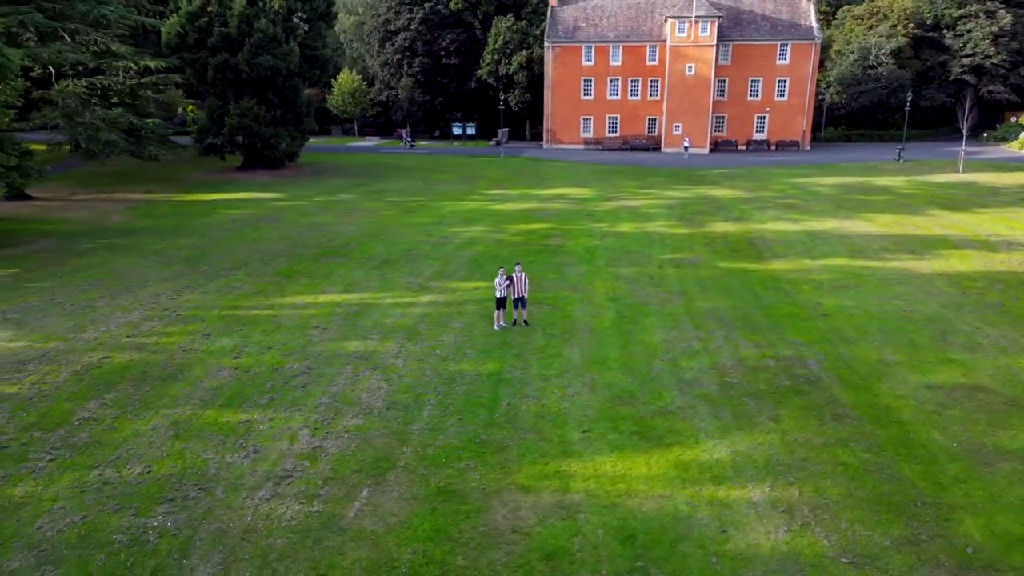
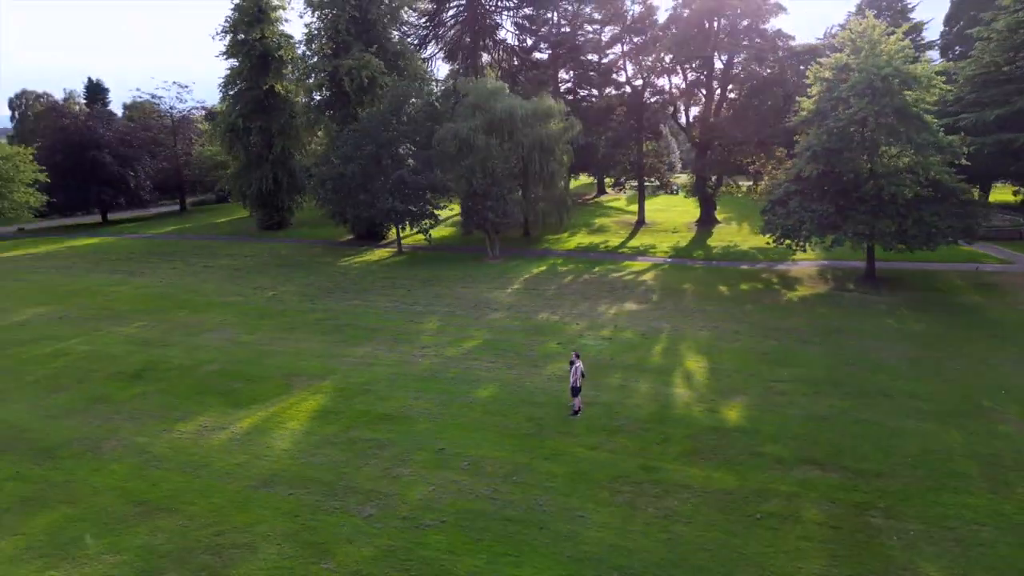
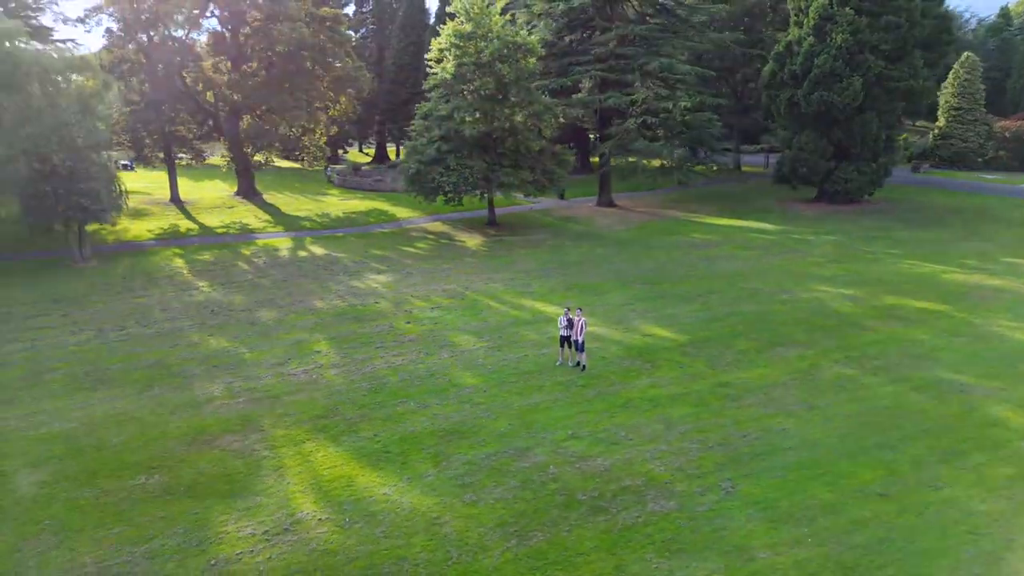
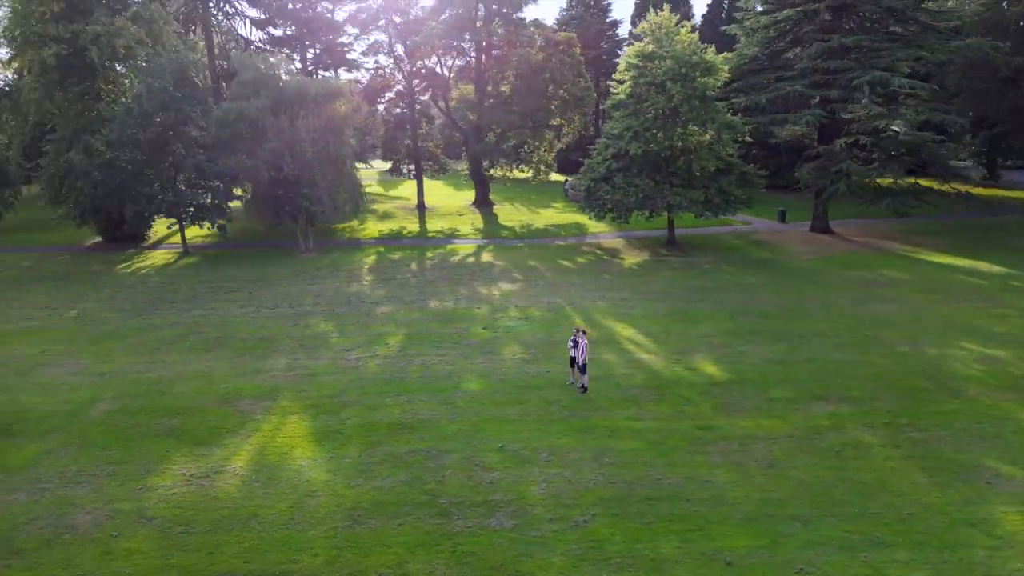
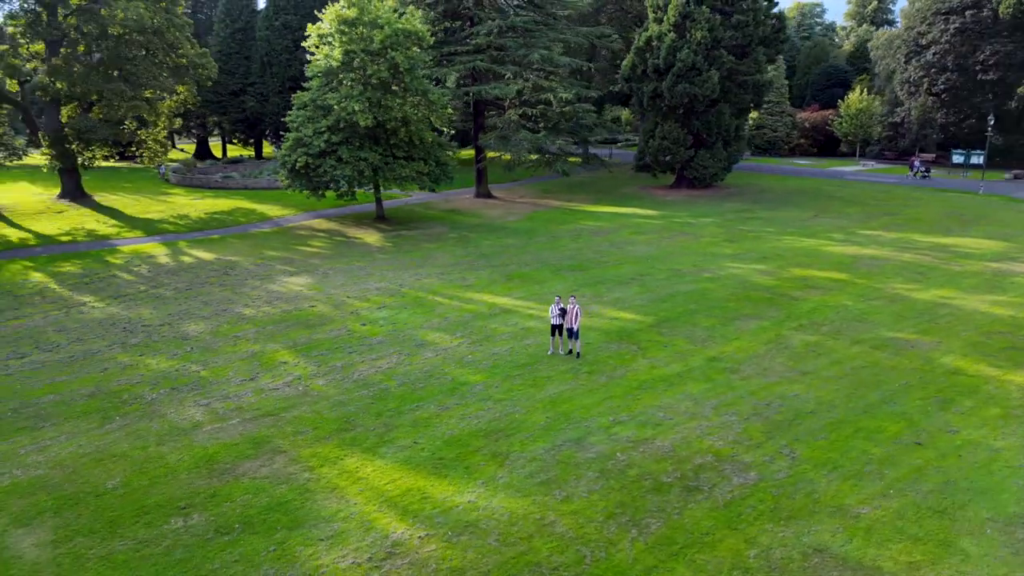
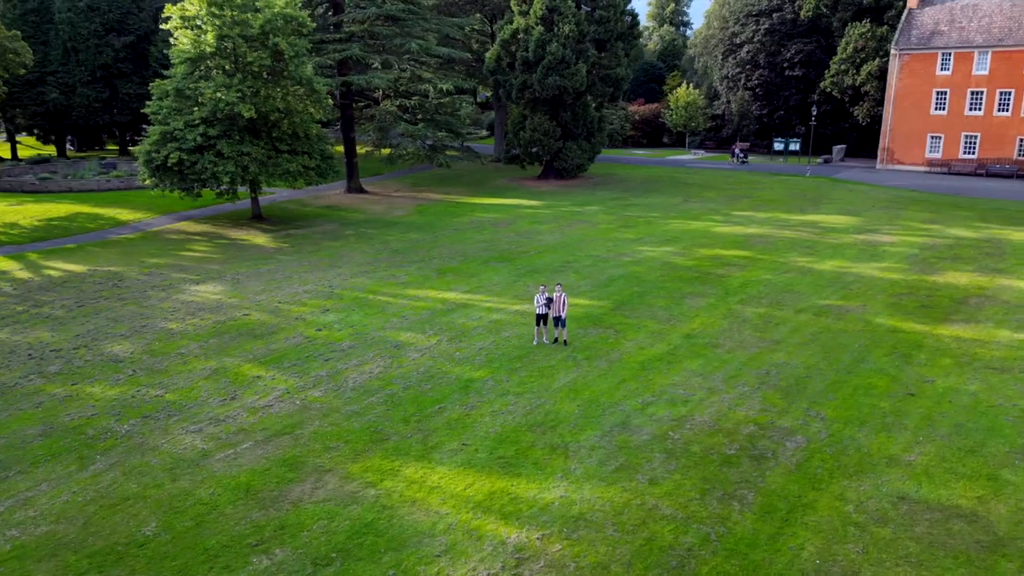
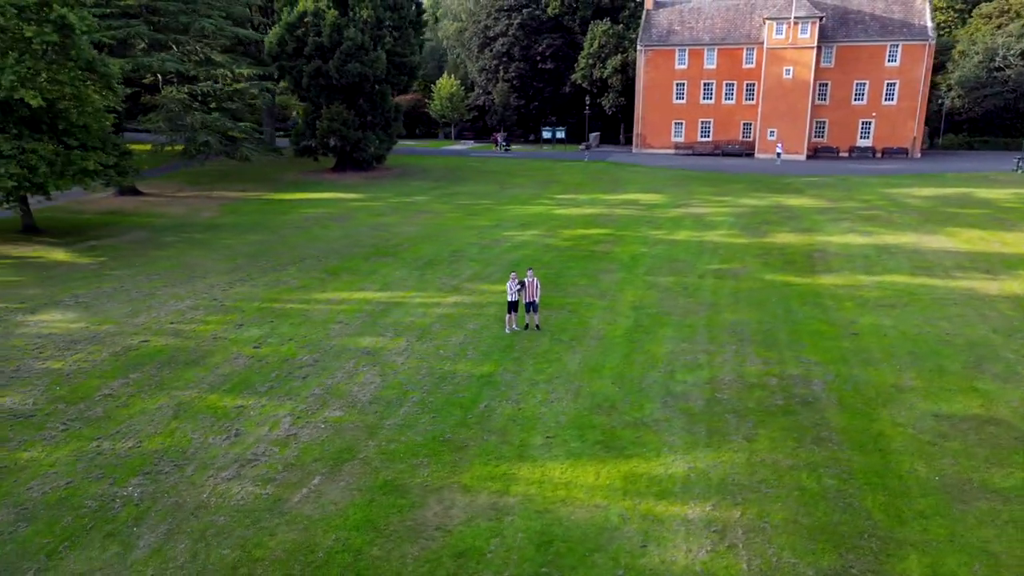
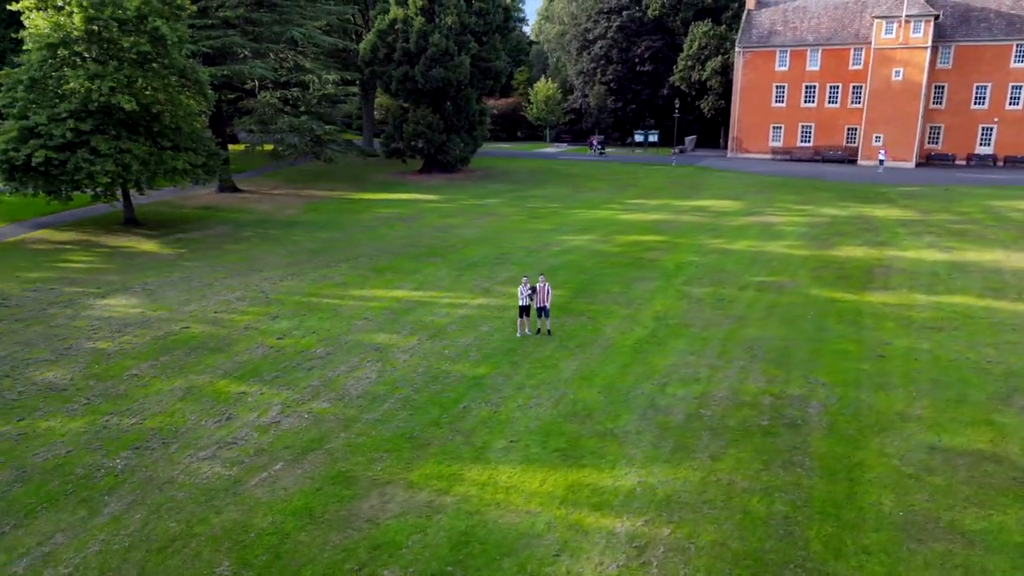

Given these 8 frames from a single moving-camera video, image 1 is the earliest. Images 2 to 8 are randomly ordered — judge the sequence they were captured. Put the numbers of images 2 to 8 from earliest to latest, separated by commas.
7, 8, 6, 5, 3, 4, 2
